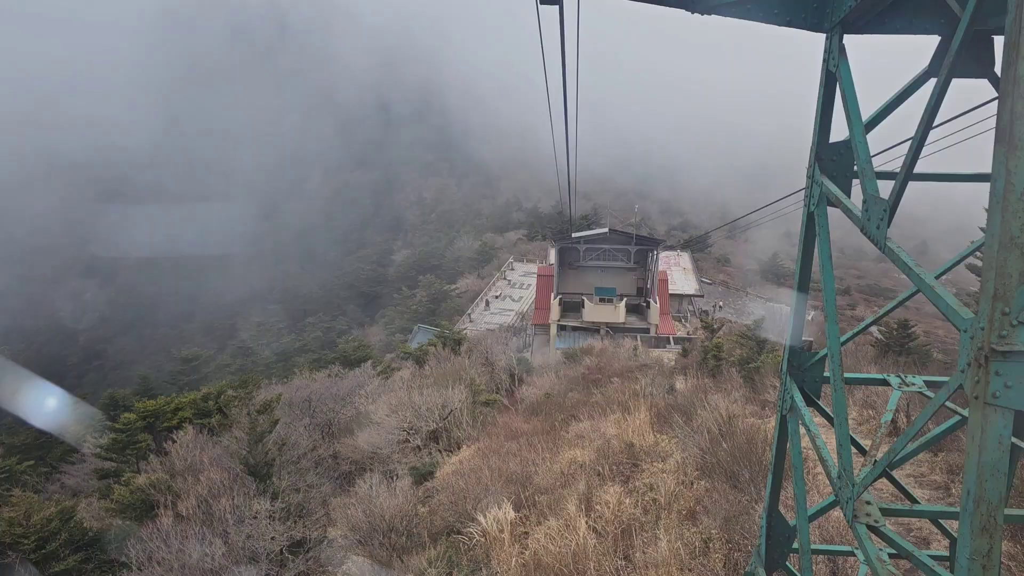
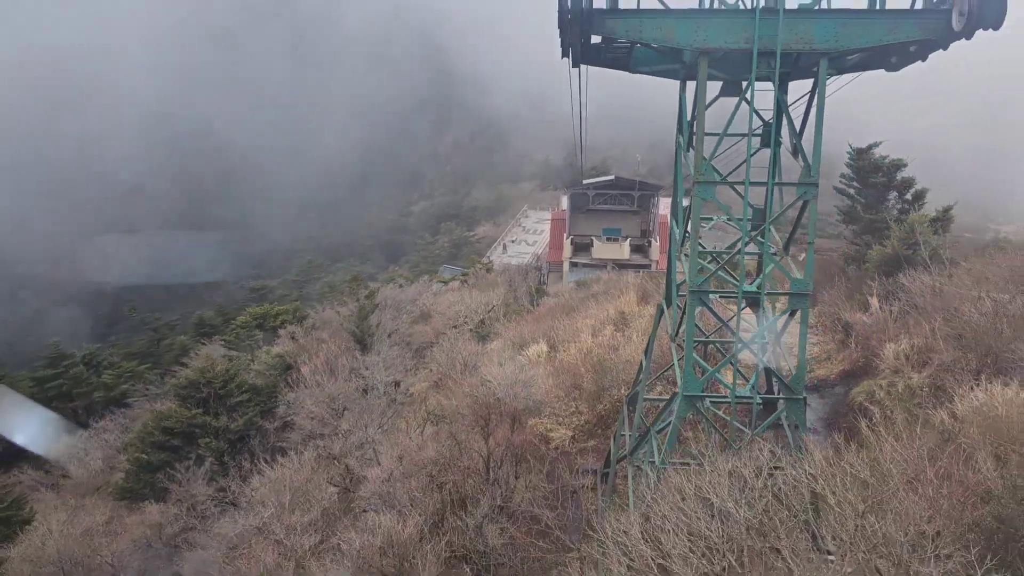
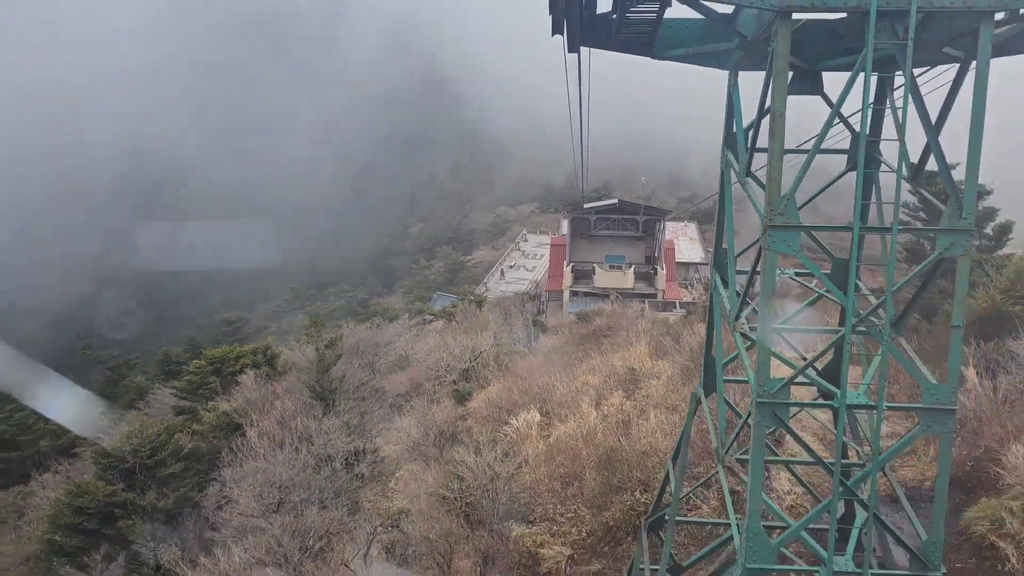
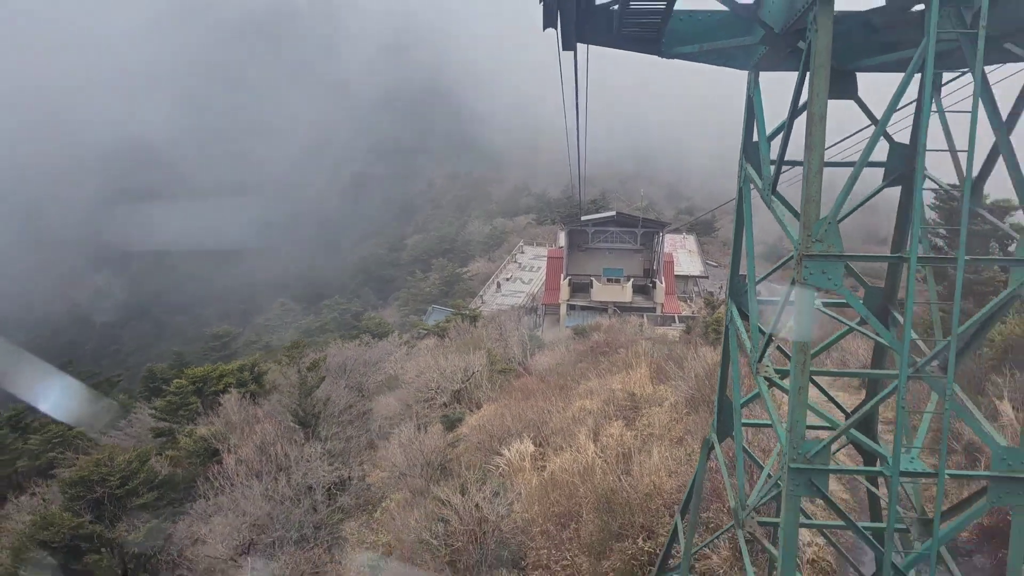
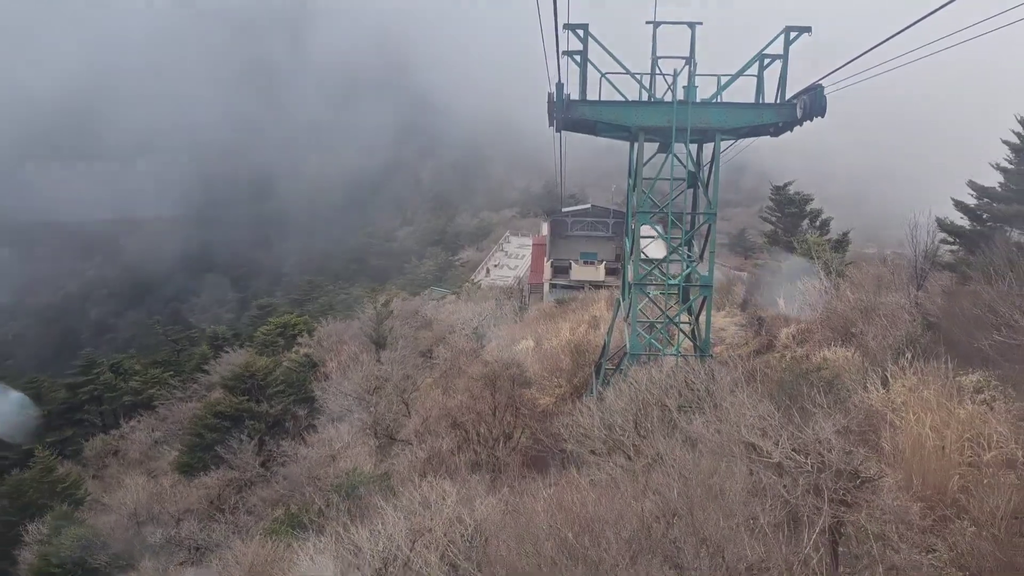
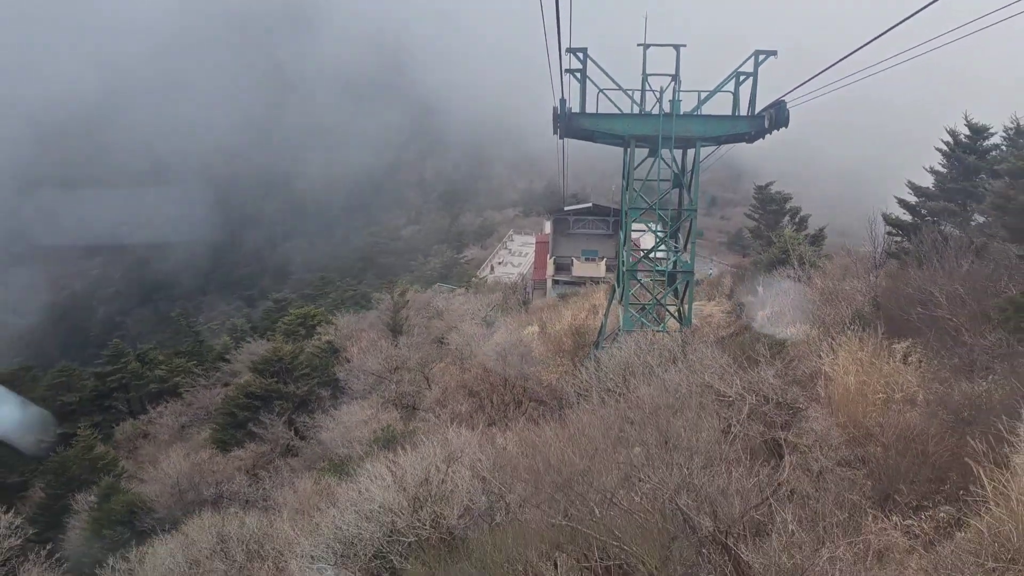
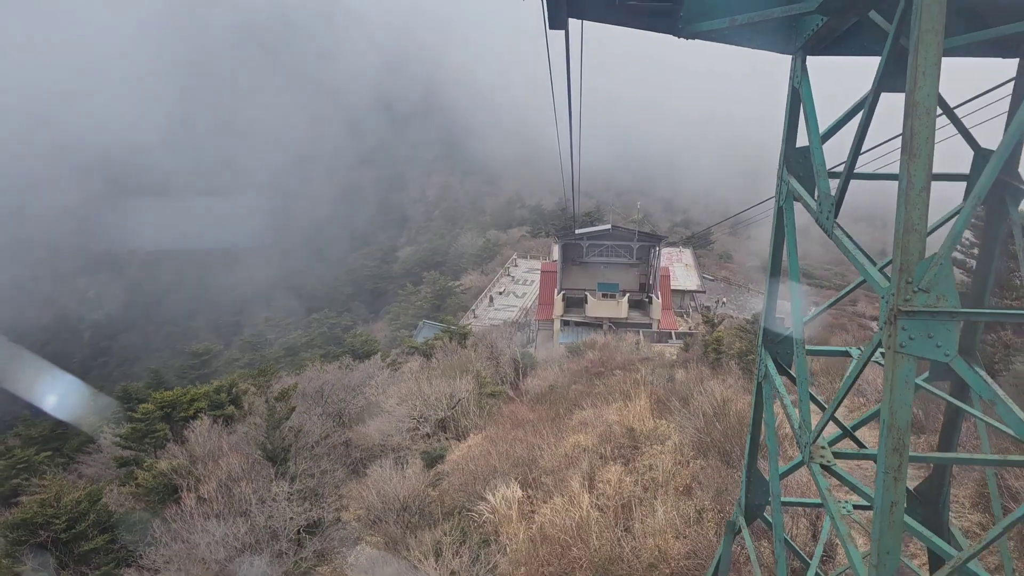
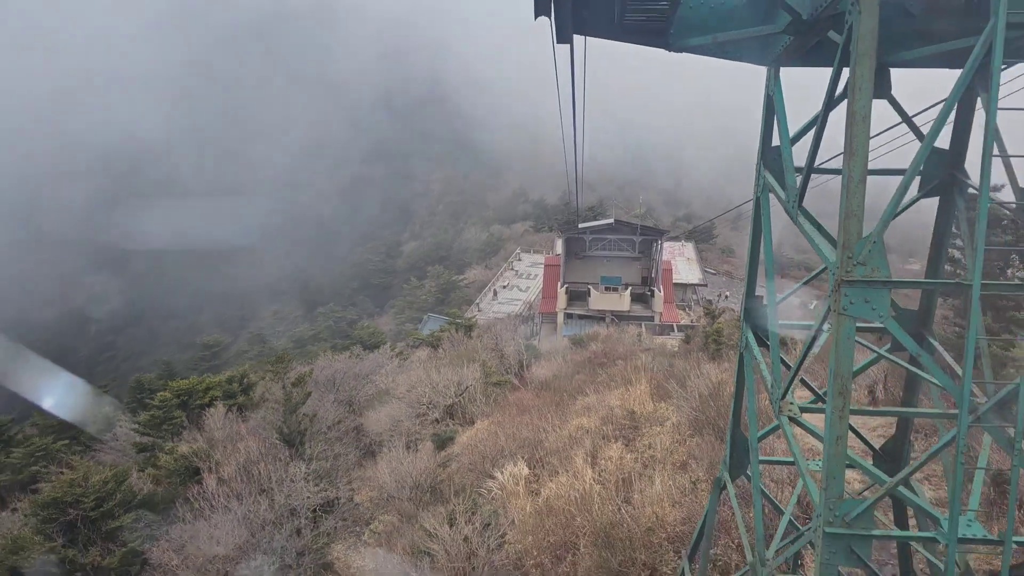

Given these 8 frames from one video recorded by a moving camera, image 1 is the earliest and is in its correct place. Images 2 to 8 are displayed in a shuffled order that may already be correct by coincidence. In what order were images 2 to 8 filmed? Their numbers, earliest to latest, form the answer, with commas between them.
7, 8, 4, 3, 2, 5, 6
